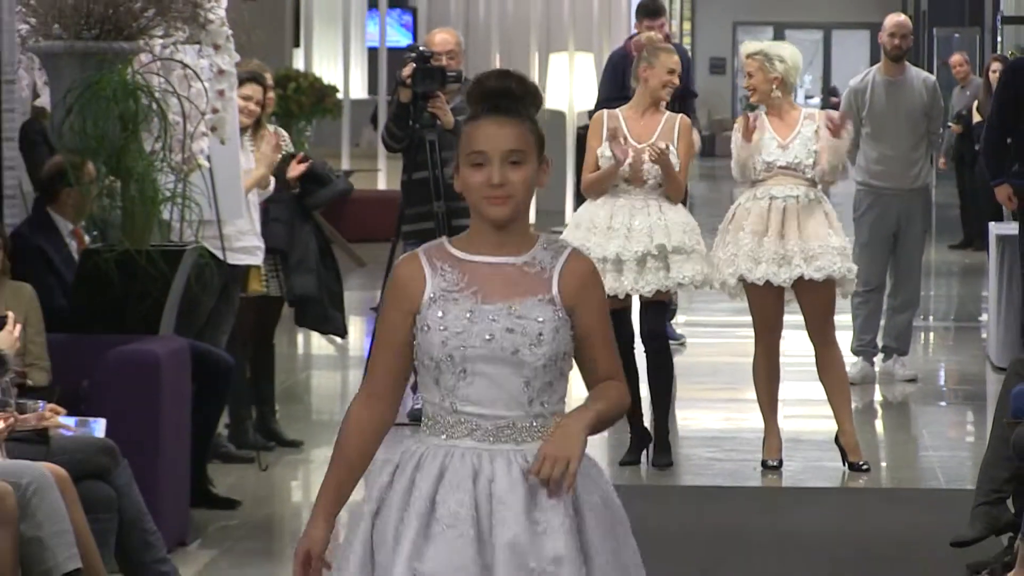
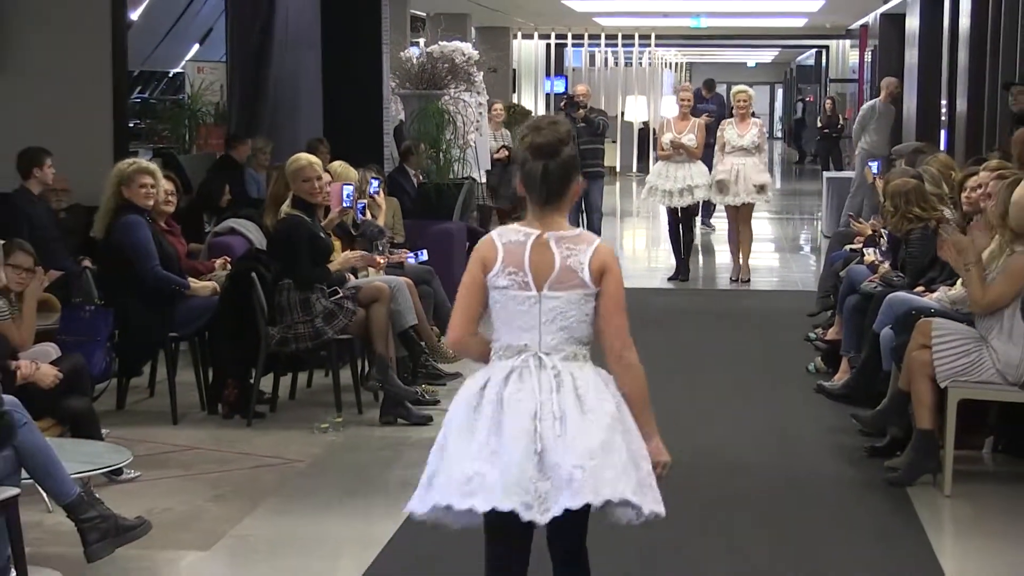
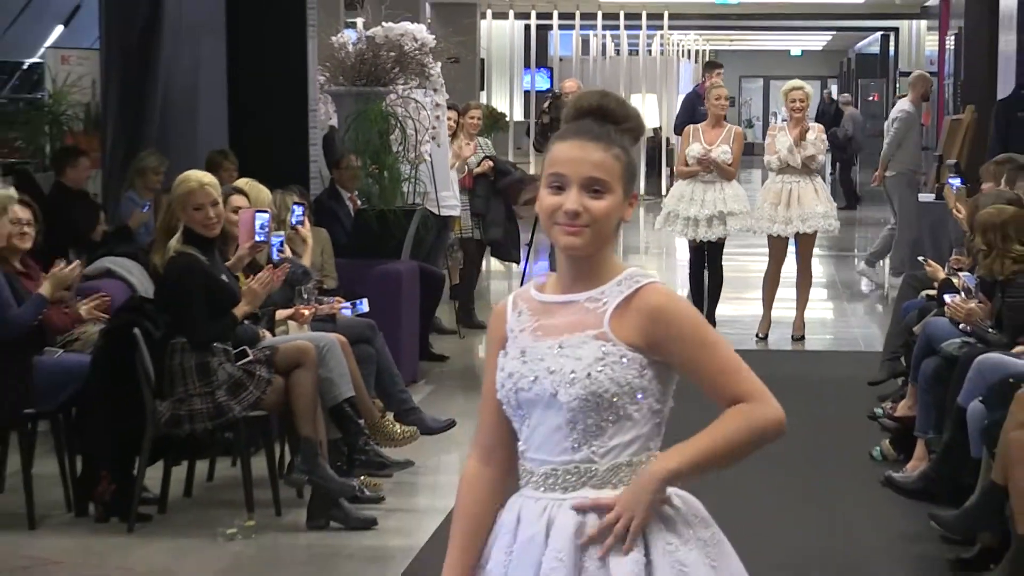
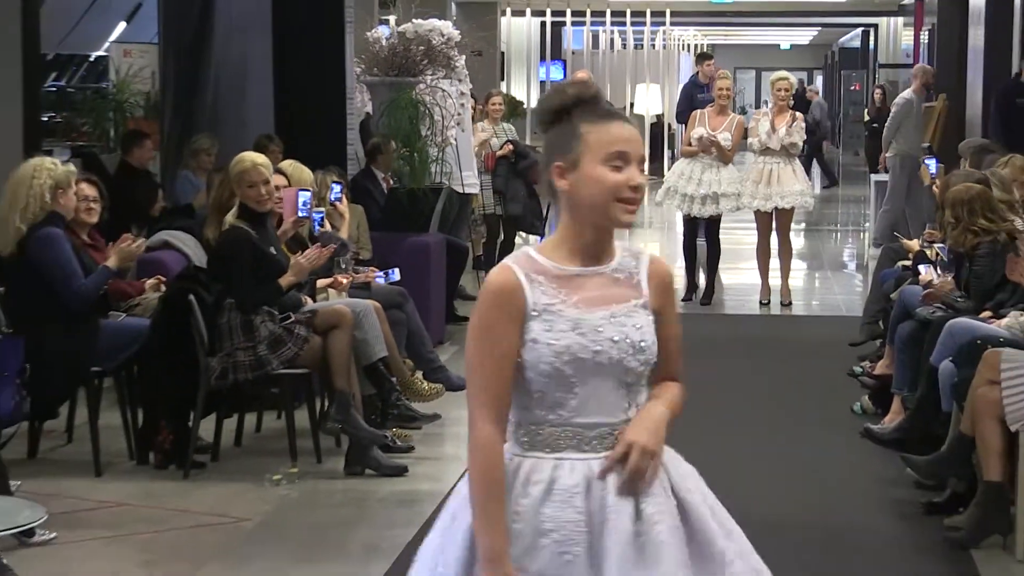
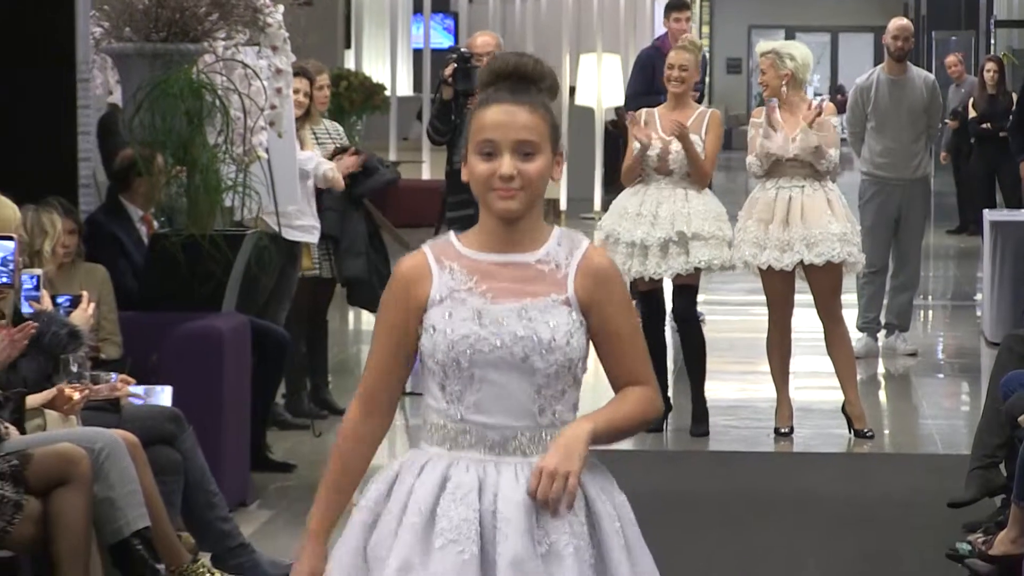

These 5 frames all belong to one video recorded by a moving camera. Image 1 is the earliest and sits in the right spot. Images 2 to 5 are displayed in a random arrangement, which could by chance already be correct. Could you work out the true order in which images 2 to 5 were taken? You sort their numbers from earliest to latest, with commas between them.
5, 3, 4, 2
